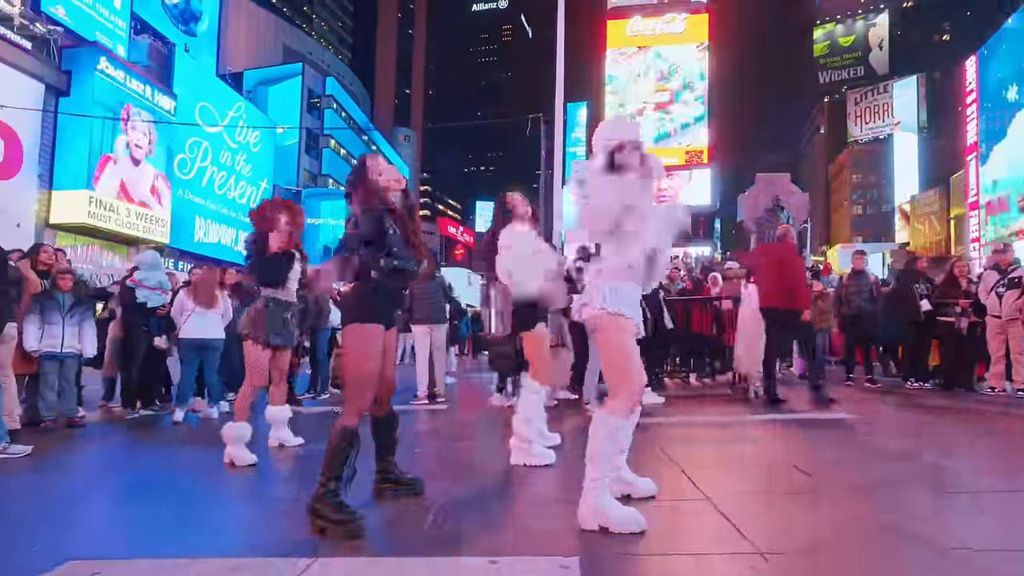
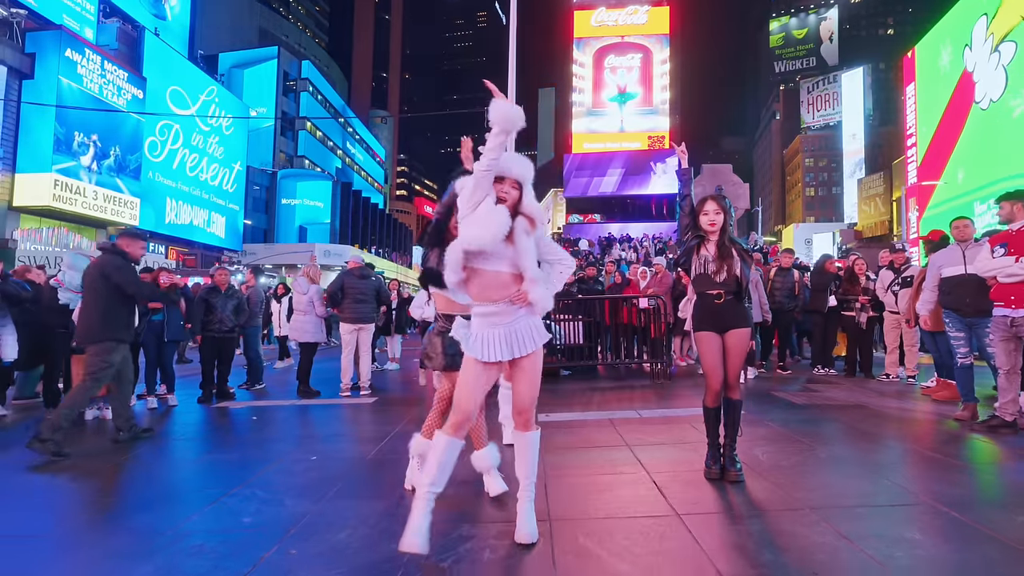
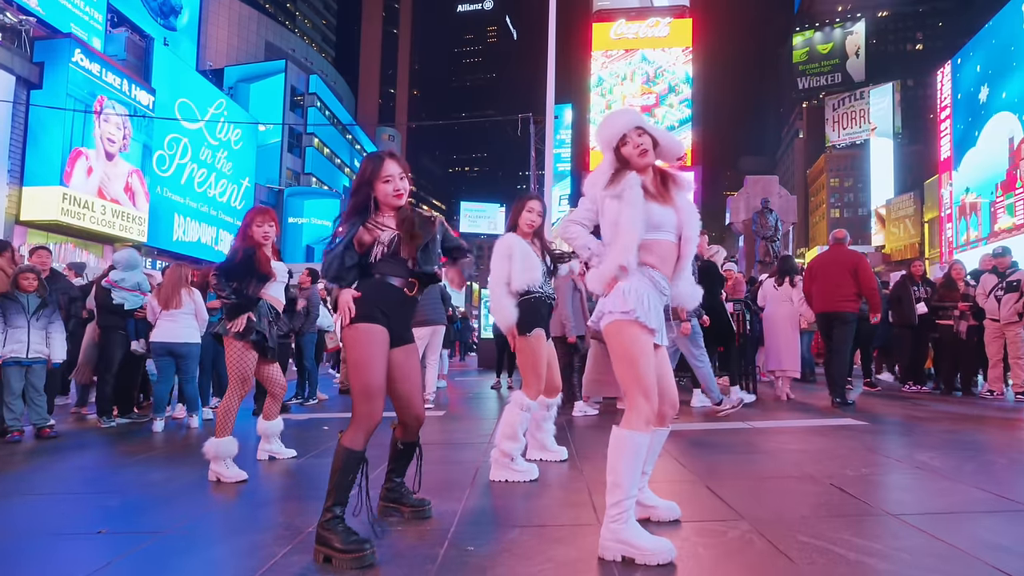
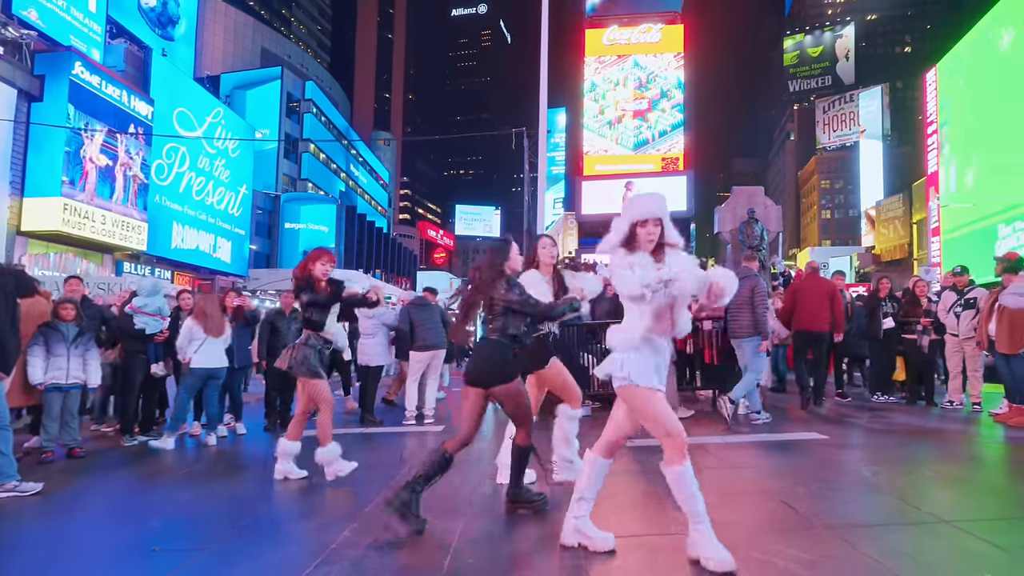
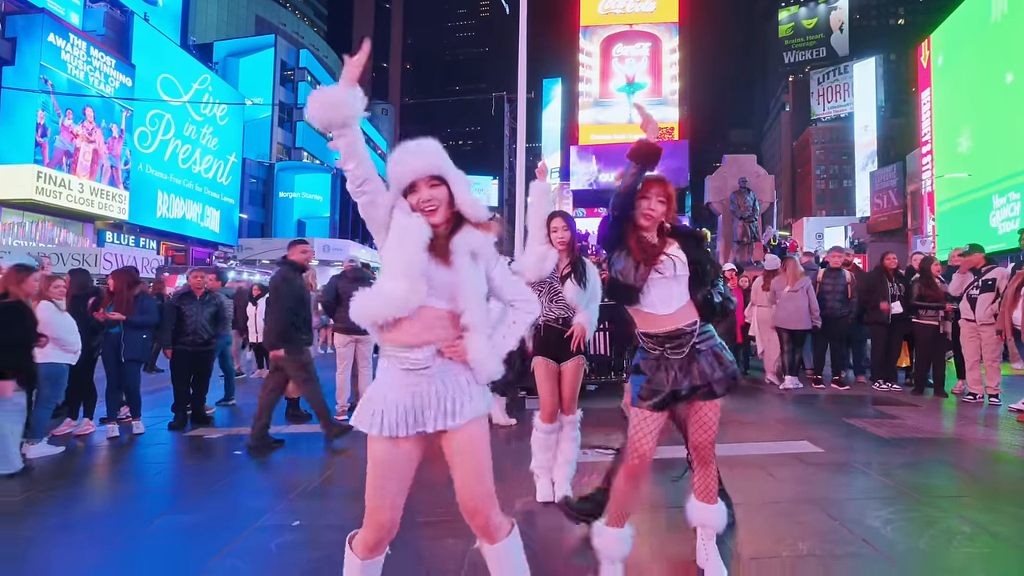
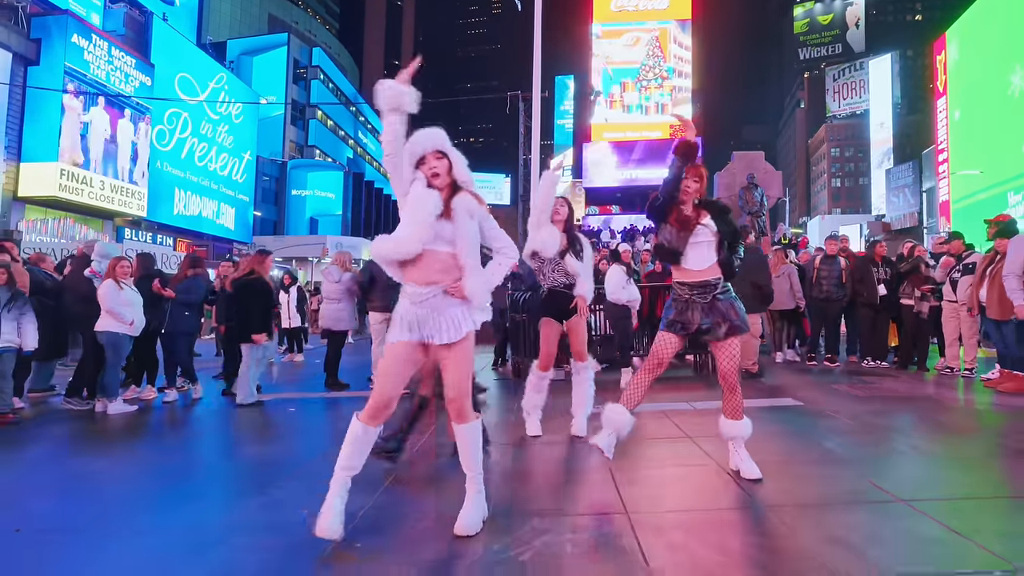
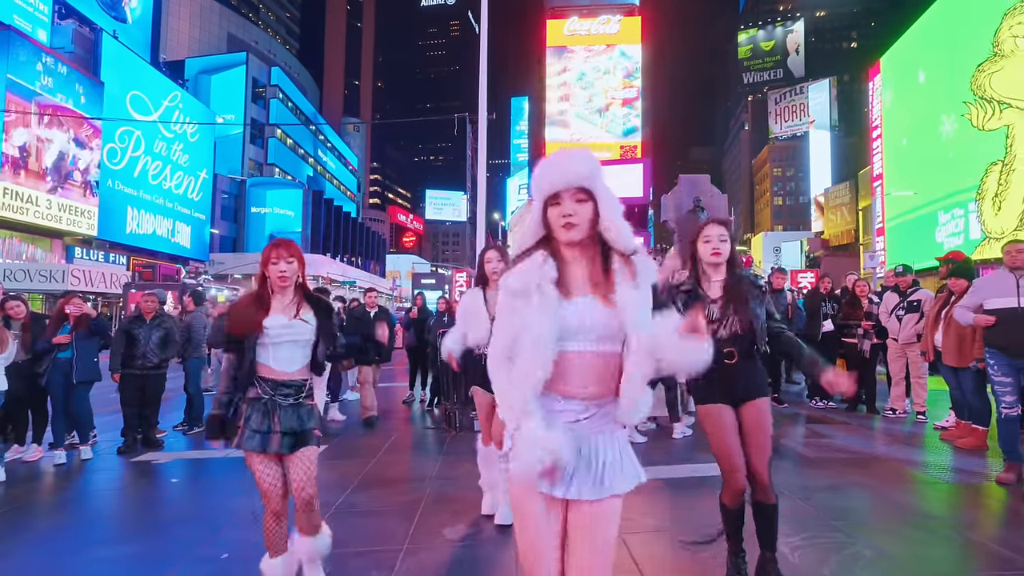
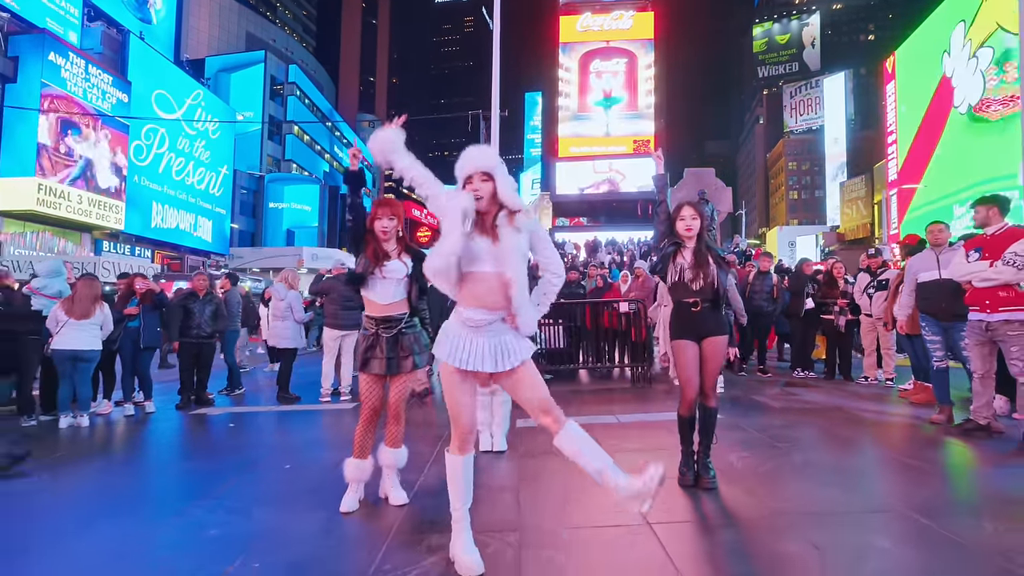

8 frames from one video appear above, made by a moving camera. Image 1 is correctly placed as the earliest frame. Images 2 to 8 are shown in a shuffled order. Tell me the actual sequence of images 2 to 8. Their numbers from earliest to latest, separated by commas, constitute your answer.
3, 4, 7, 8, 2, 5, 6
